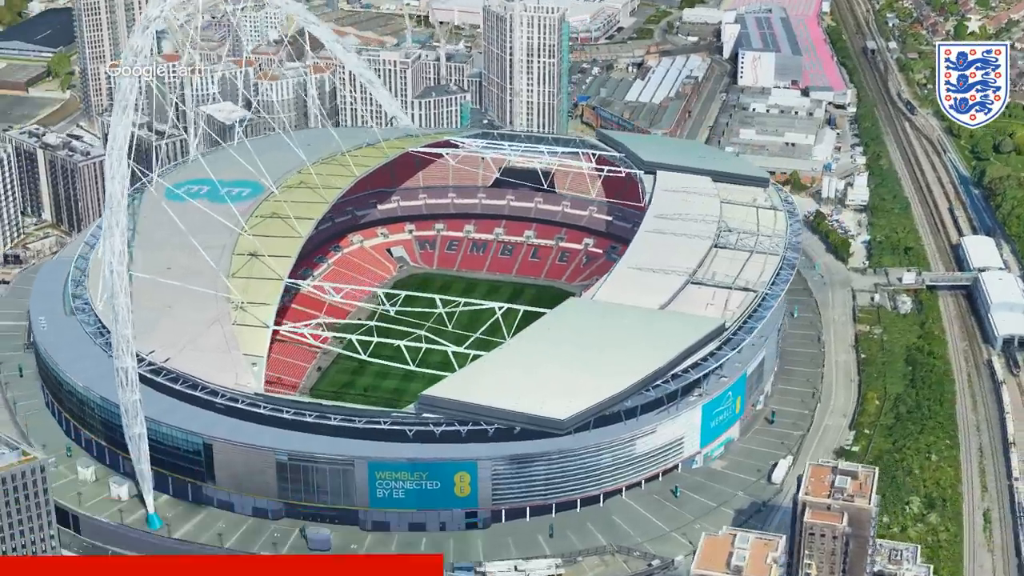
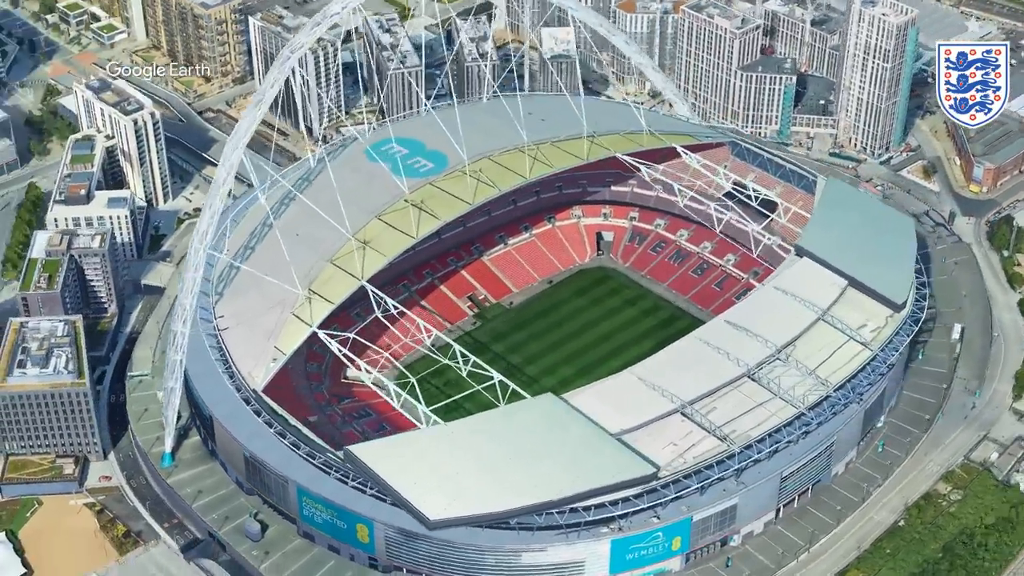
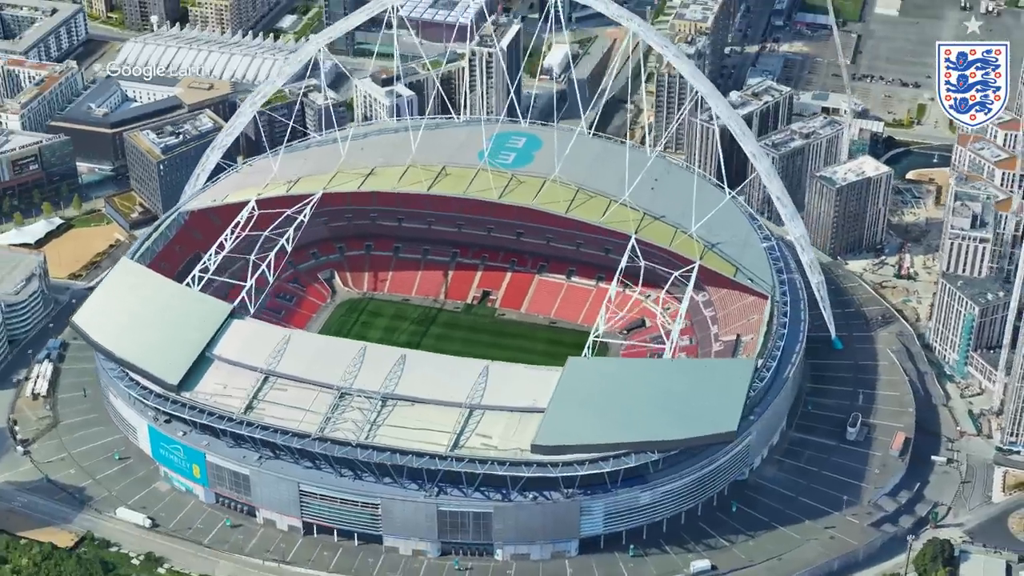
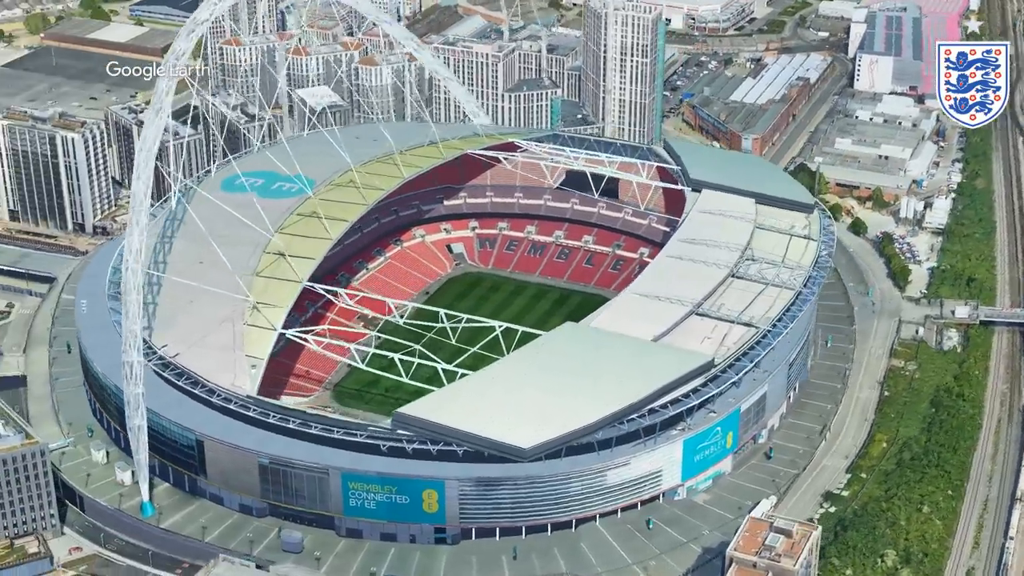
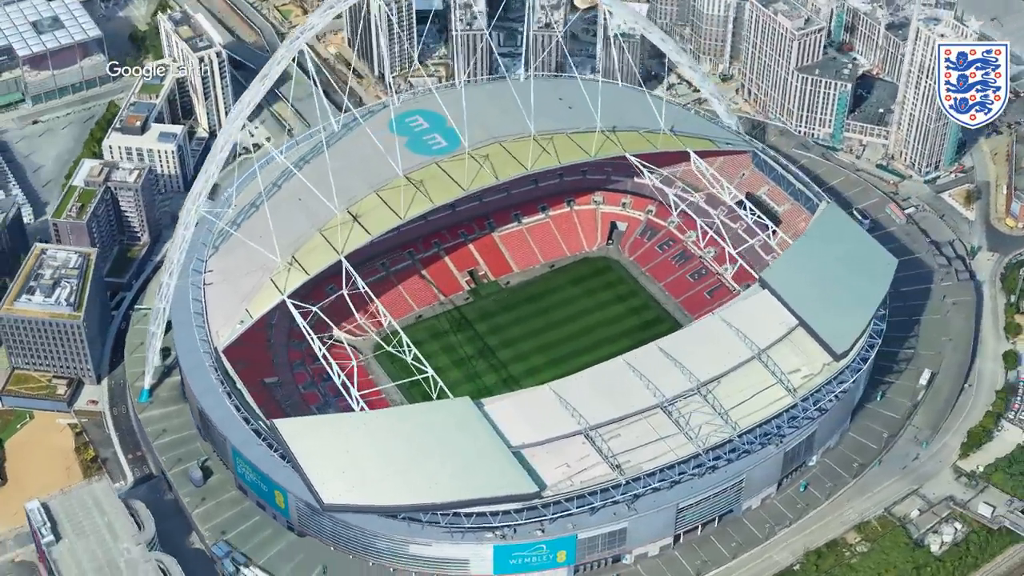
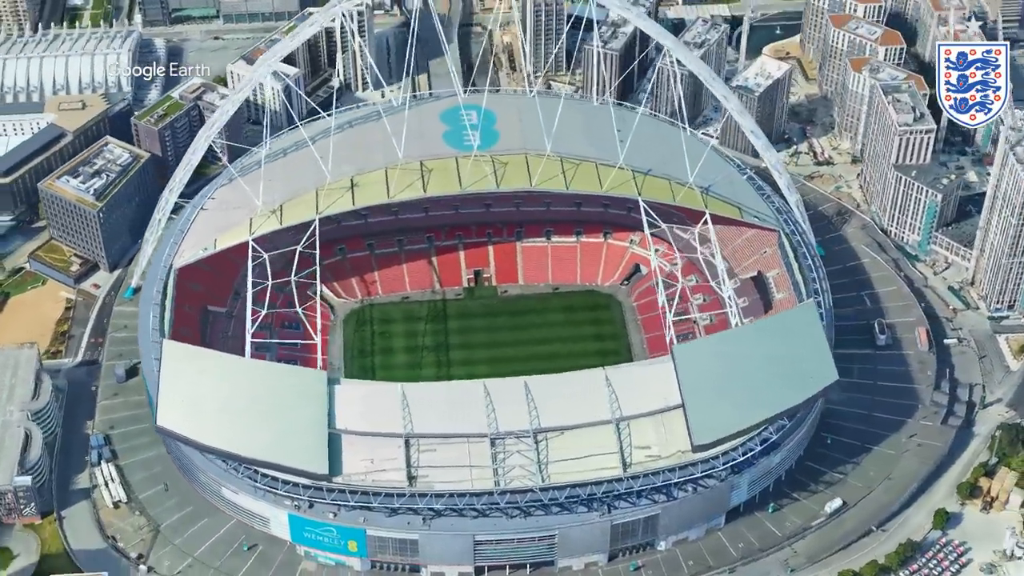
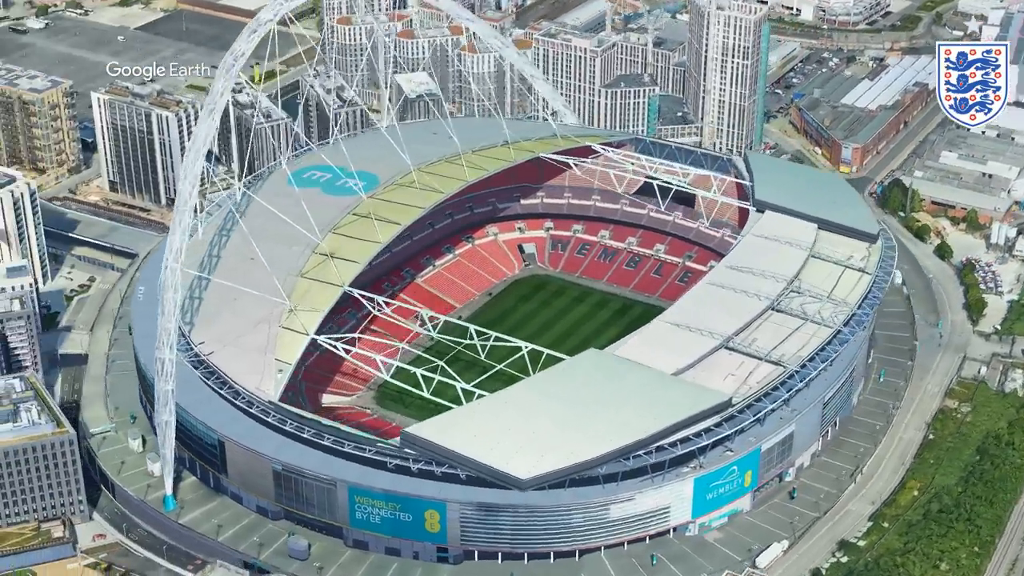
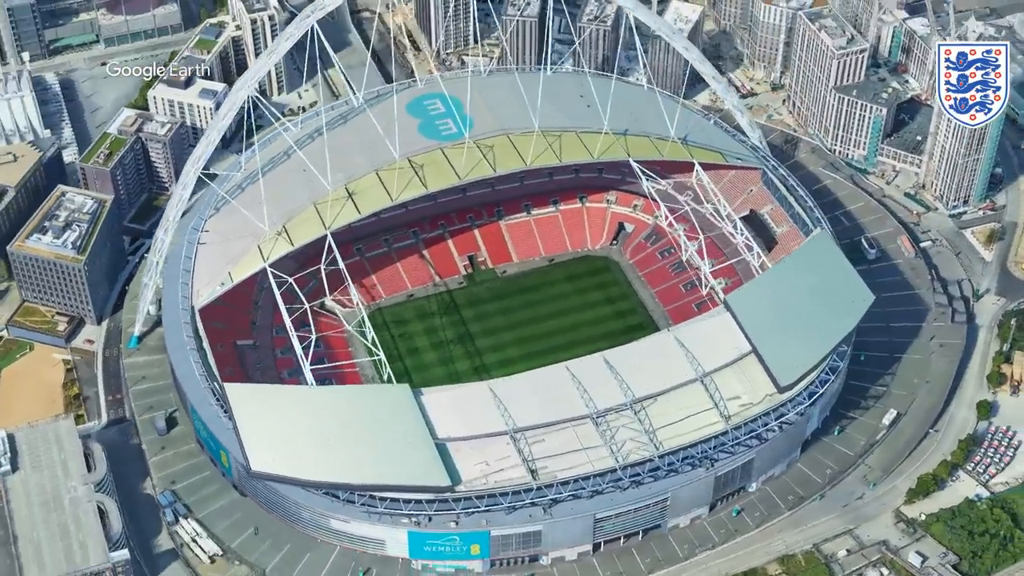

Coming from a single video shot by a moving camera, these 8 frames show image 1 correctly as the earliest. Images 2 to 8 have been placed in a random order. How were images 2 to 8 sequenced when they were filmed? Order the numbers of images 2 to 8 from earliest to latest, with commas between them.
4, 7, 2, 5, 8, 6, 3
